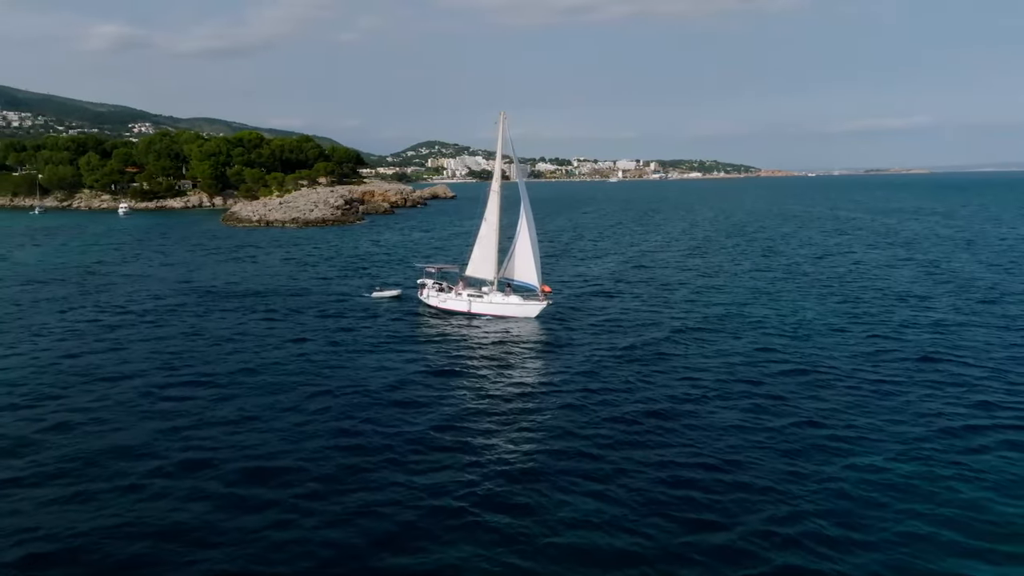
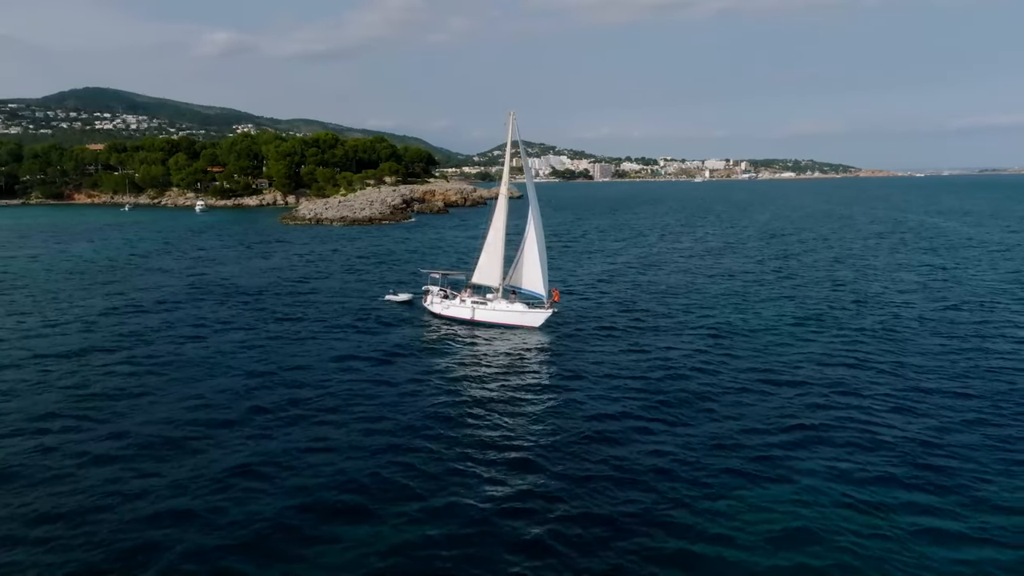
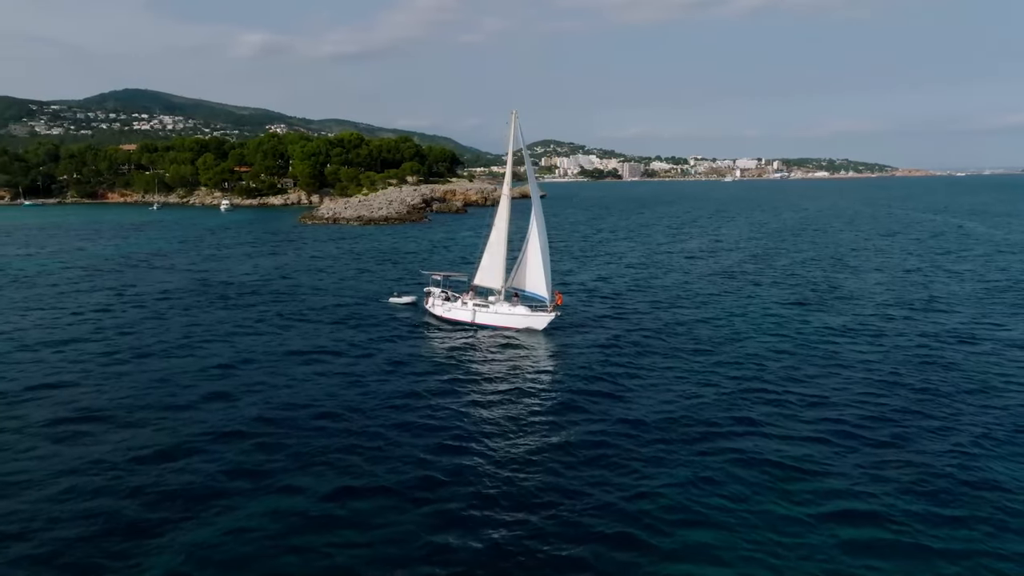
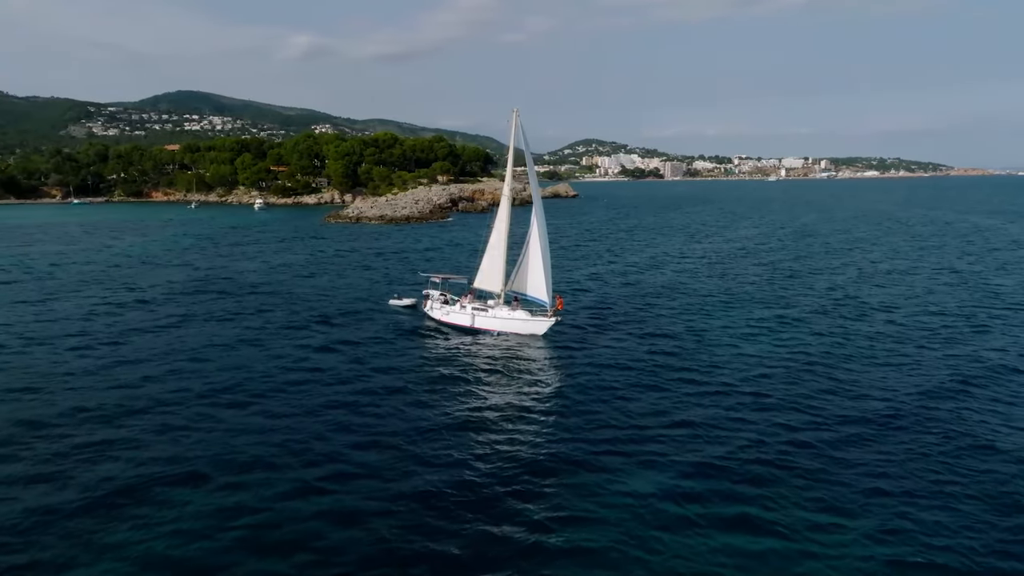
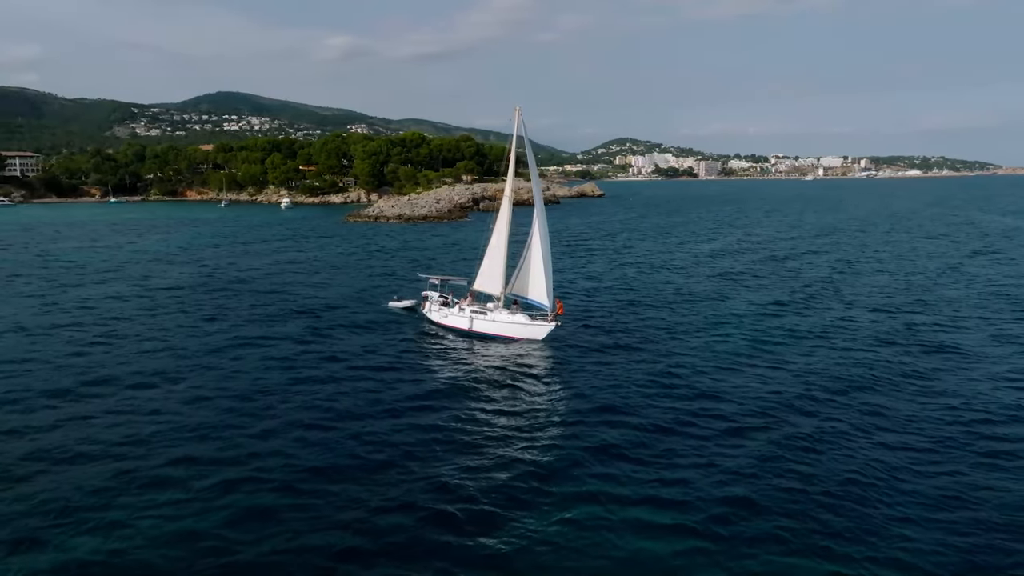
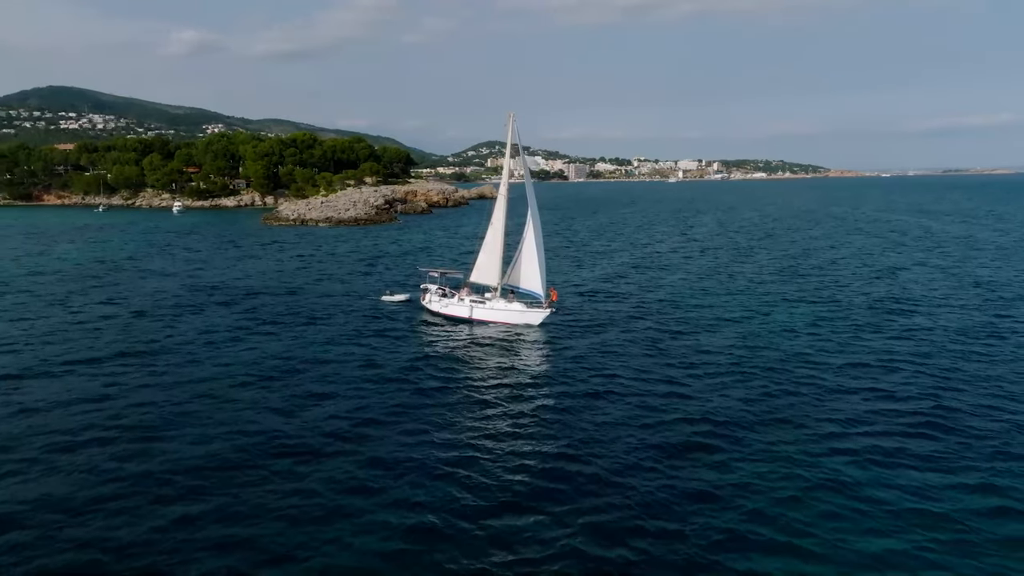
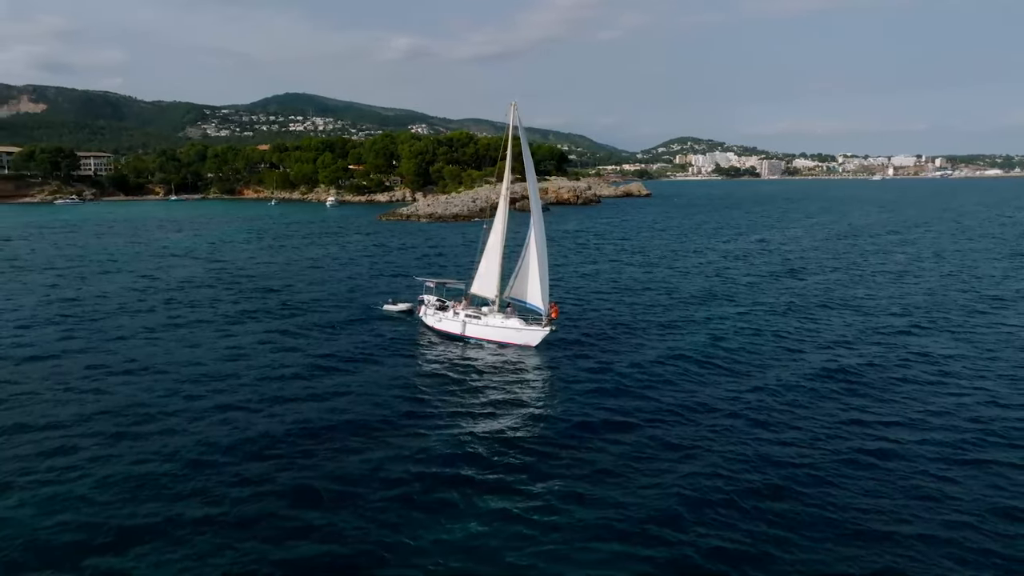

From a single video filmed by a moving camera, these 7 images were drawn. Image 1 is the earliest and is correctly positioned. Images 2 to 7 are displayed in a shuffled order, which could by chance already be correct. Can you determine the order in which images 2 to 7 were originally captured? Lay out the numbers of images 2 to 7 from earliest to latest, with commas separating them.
6, 2, 3, 4, 5, 7
